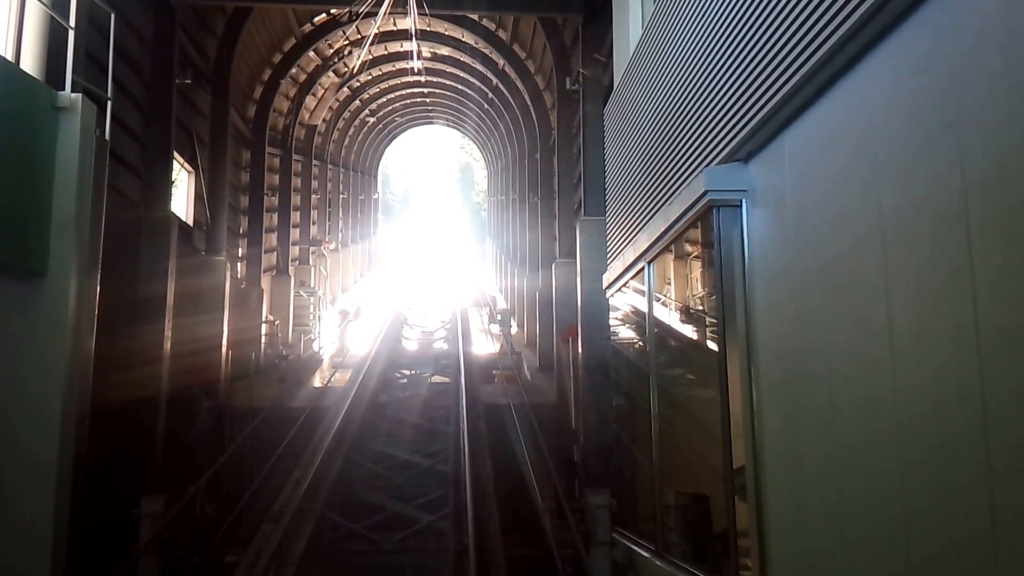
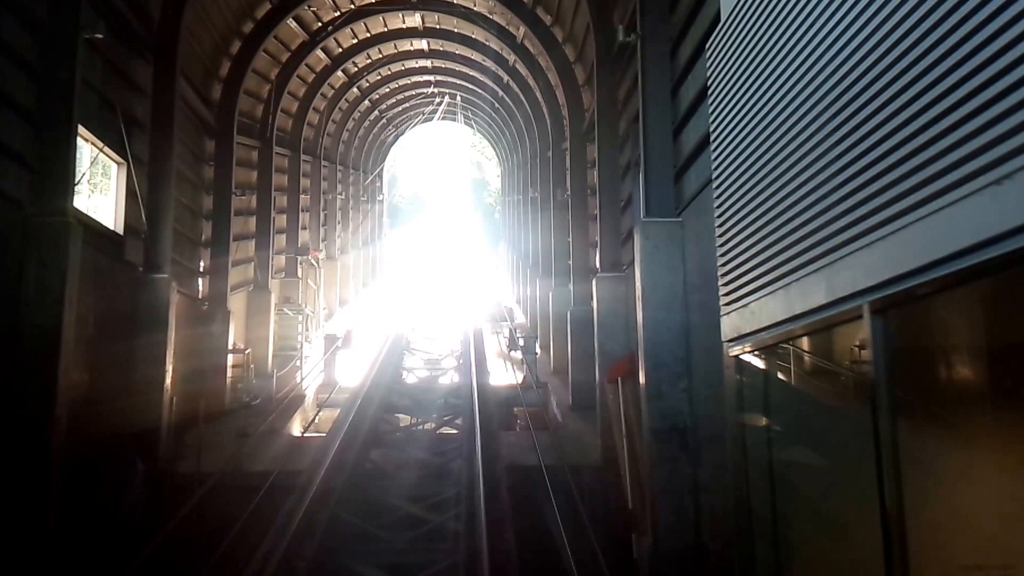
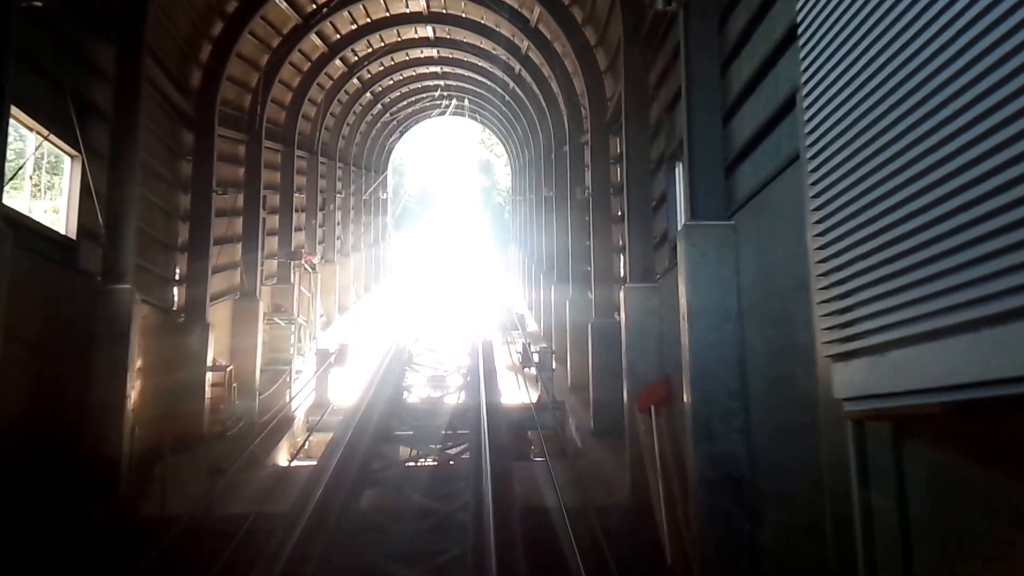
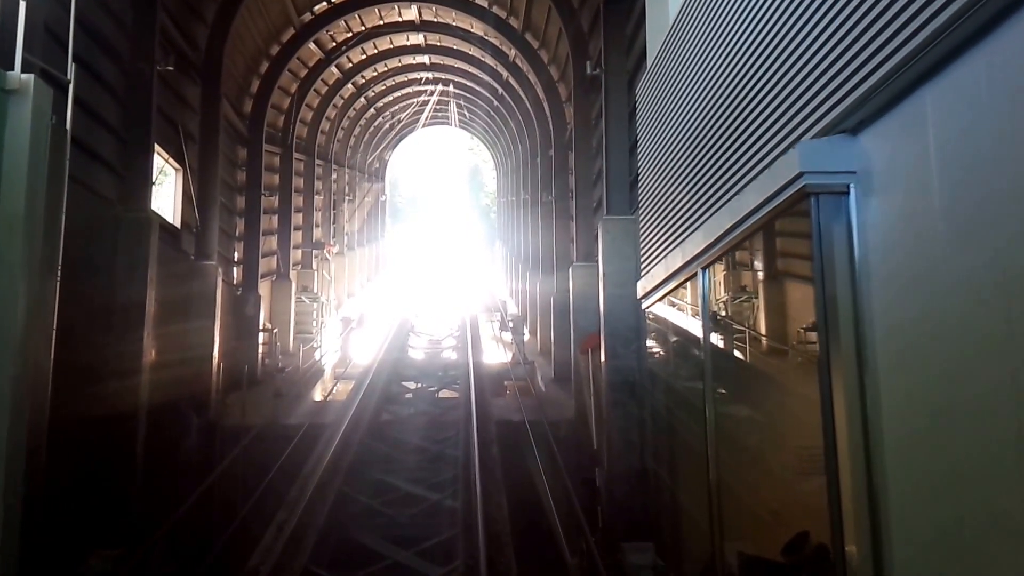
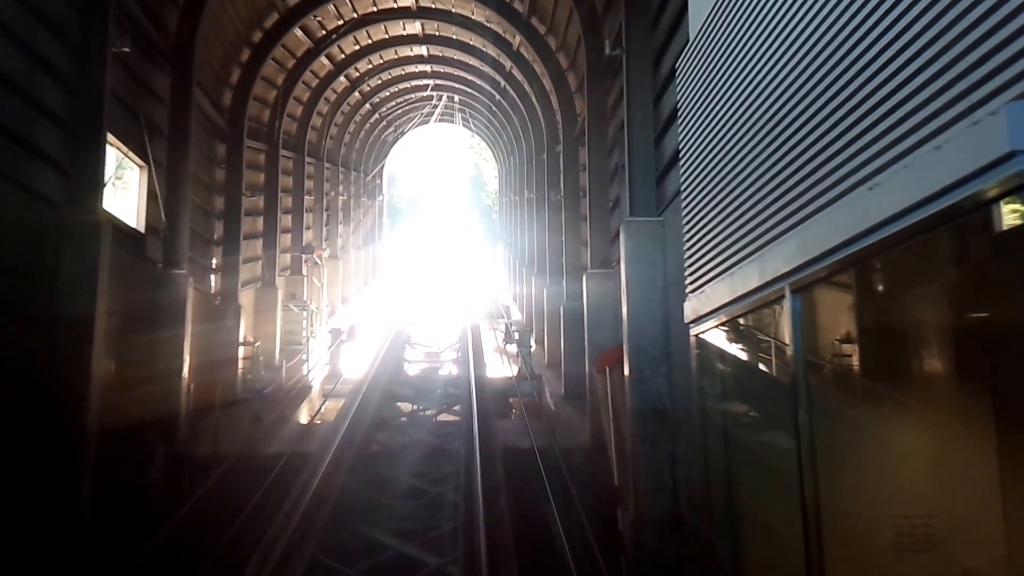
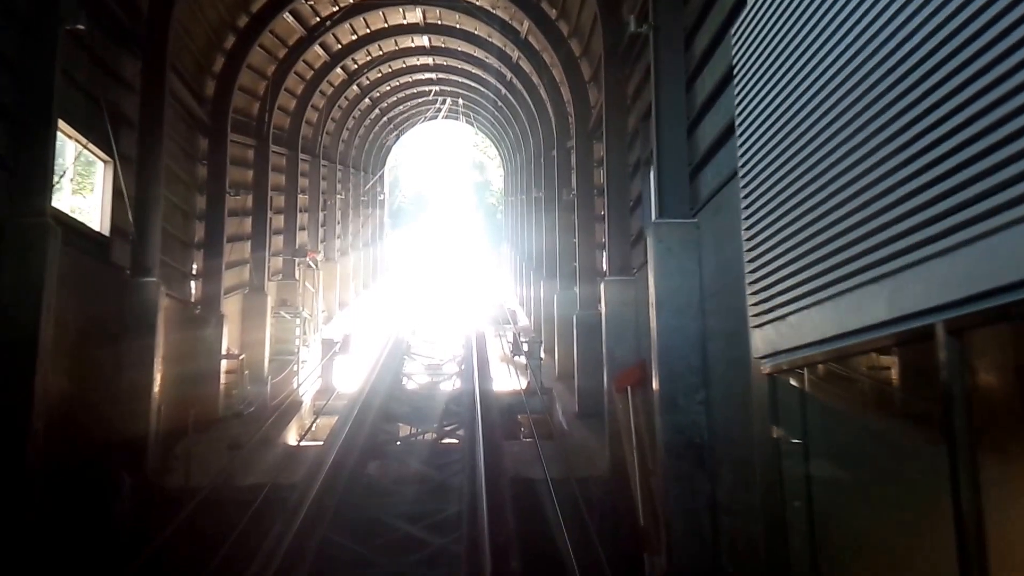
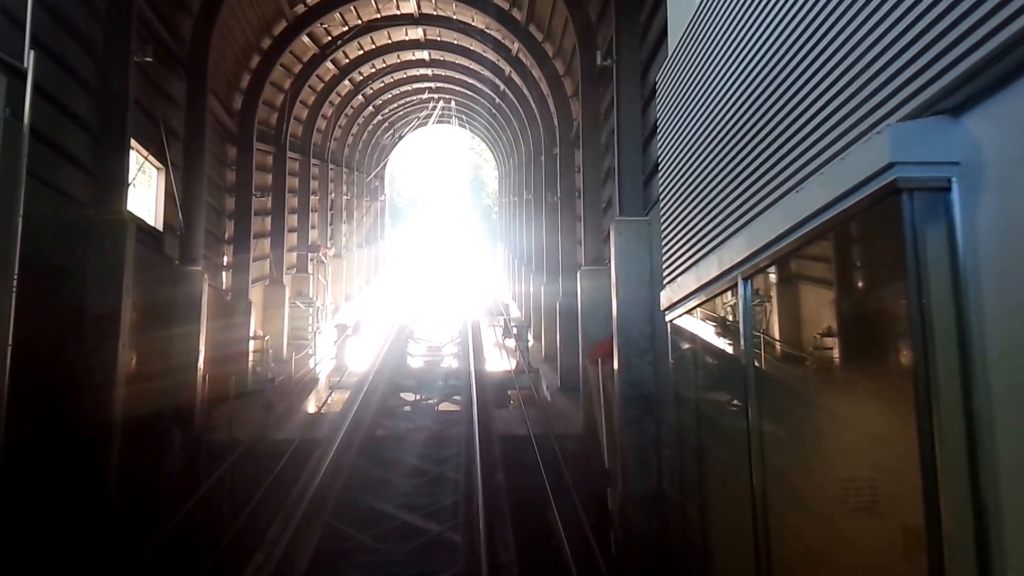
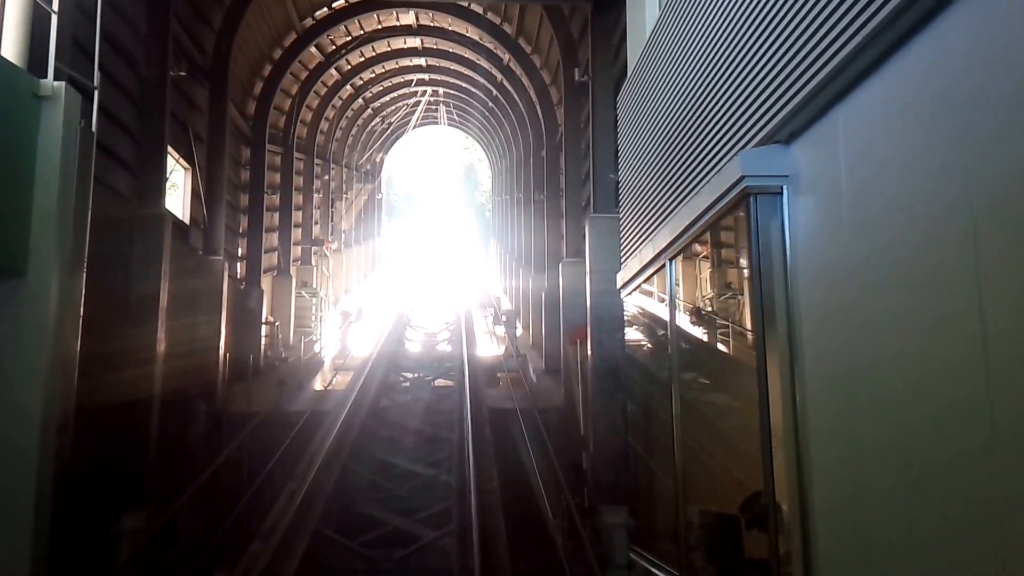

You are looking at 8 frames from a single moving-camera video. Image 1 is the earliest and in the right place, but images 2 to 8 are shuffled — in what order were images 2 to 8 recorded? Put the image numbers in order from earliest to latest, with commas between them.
8, 4, 7, 5, 2, 6, 3
